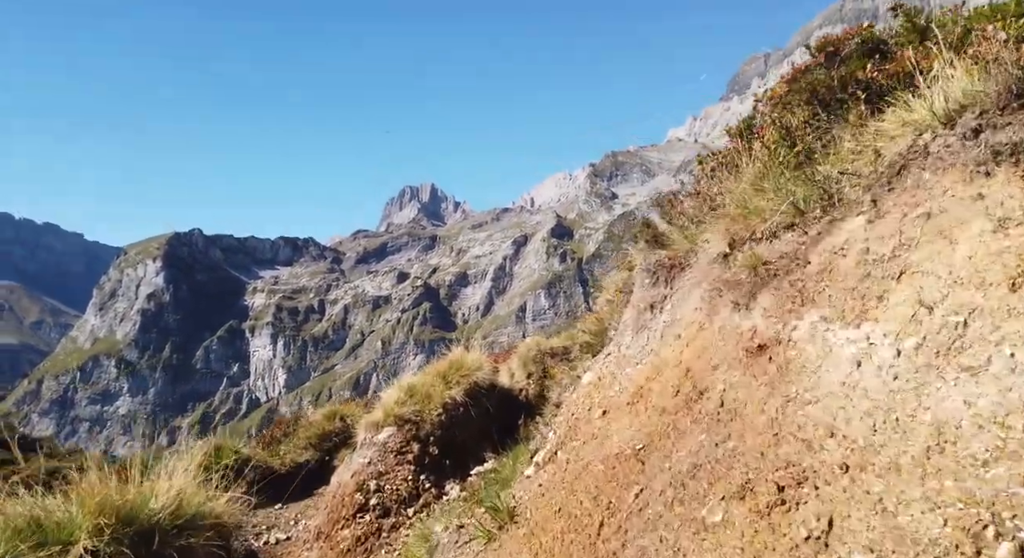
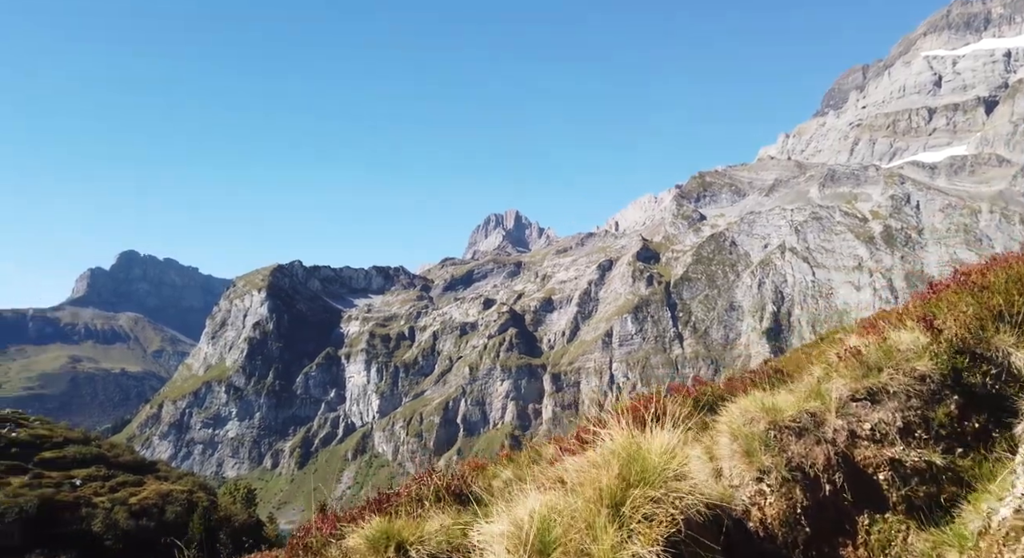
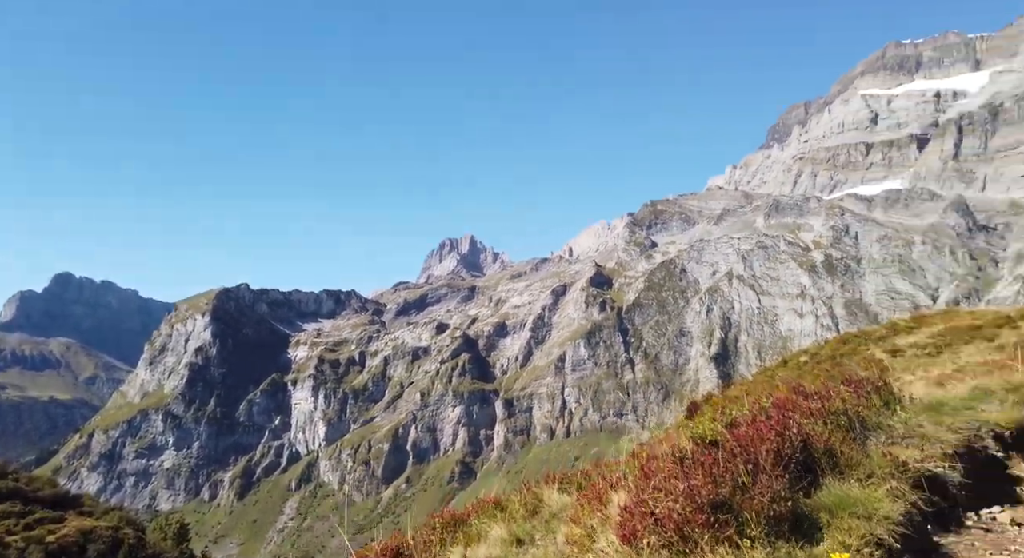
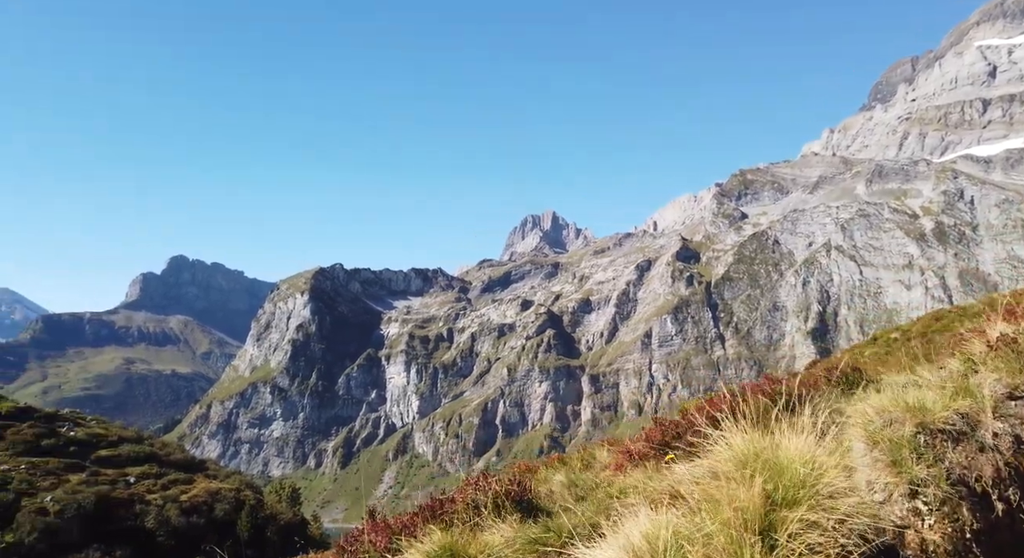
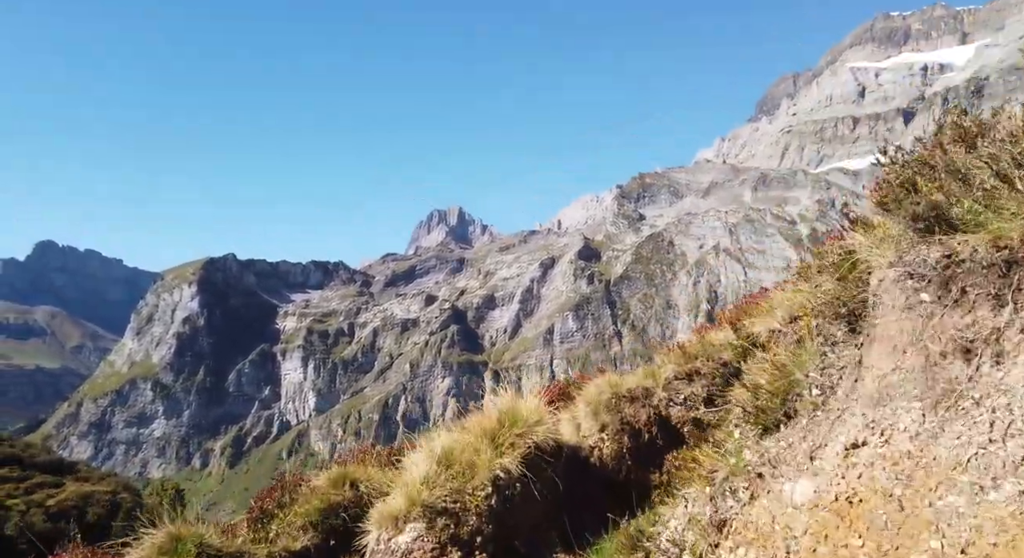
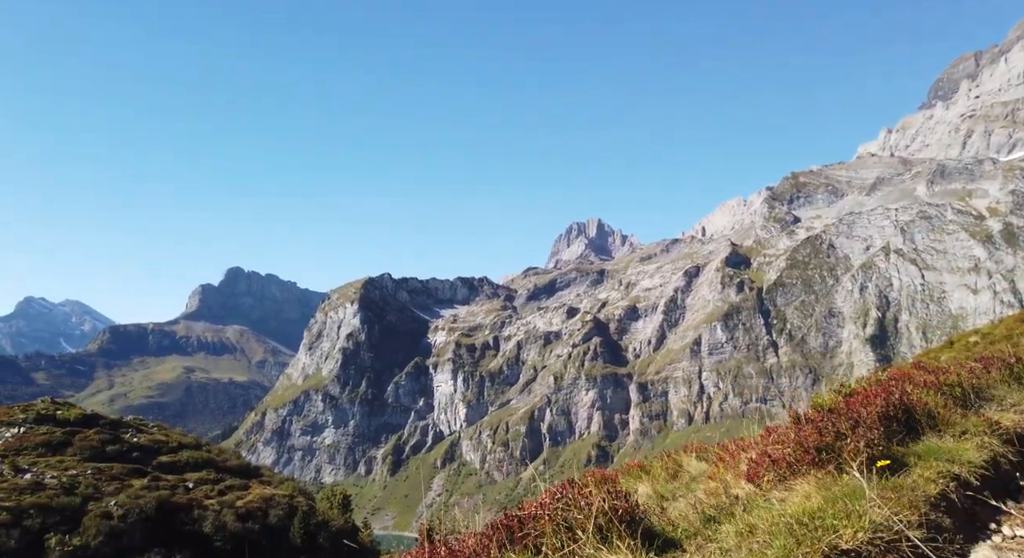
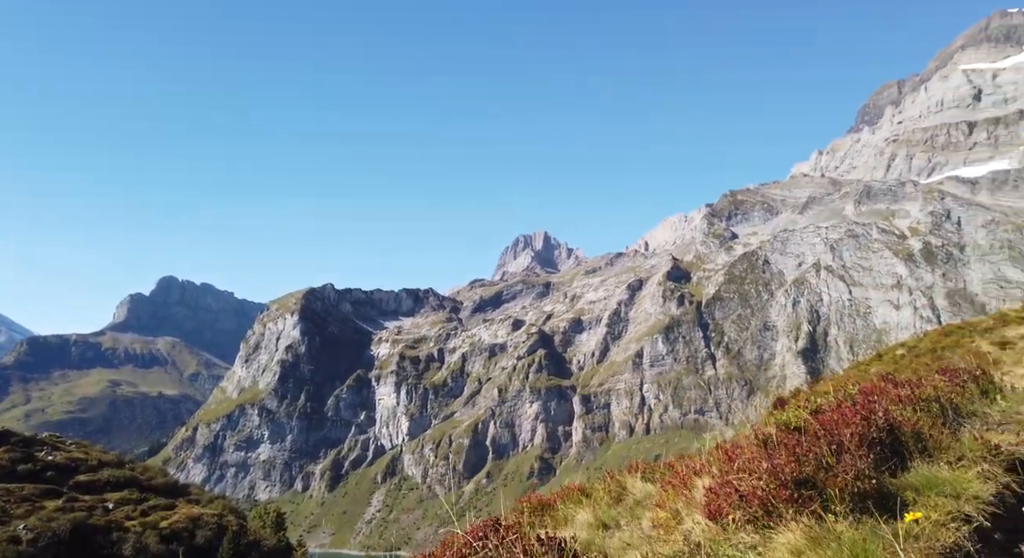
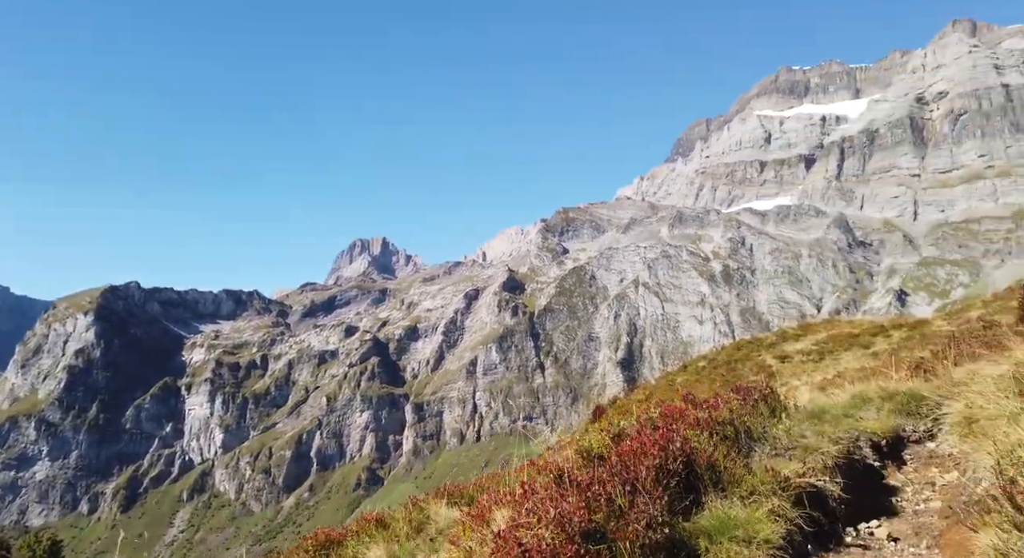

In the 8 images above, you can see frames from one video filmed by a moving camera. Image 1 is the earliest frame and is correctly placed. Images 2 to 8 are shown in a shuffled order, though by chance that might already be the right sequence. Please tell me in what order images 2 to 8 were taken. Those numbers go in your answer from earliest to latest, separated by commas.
5, 2, 4, 6, 7, 3, 8
